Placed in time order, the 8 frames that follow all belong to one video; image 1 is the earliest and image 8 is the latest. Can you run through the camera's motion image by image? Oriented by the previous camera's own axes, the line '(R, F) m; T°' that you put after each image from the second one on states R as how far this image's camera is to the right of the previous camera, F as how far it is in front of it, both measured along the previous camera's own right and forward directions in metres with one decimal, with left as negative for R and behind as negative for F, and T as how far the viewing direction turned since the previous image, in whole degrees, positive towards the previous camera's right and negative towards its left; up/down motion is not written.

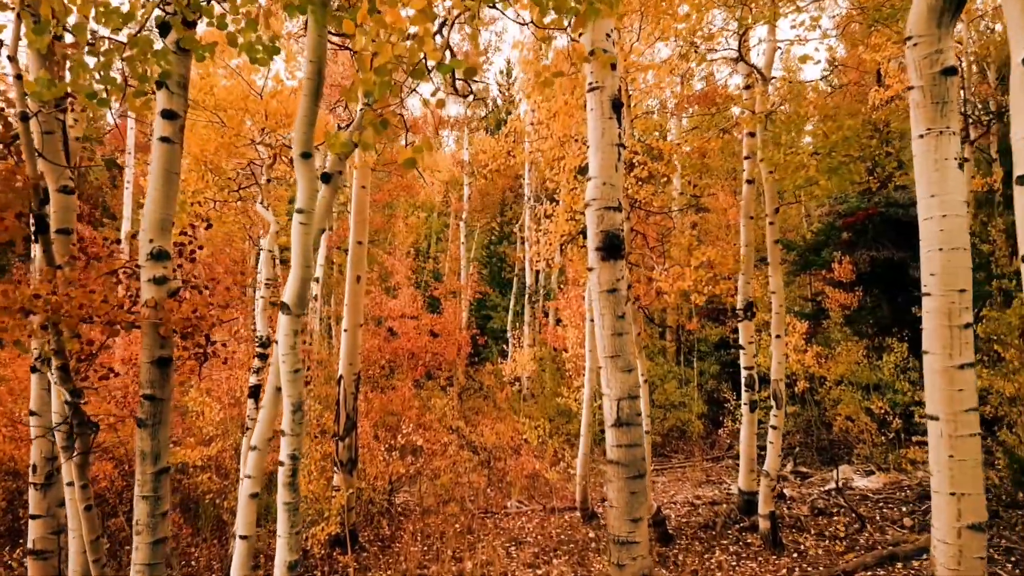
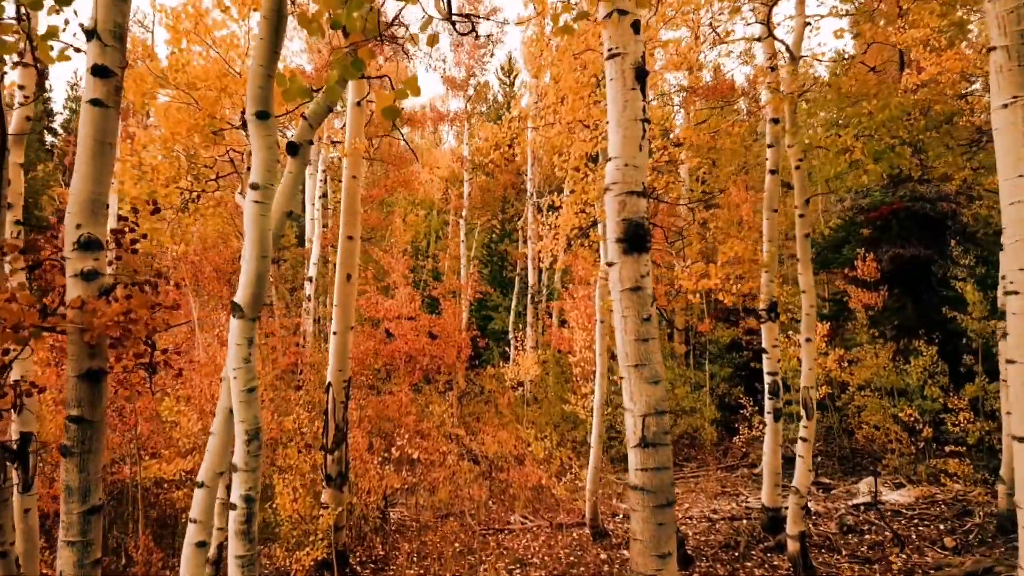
(0.0, +0.7) m; 0°
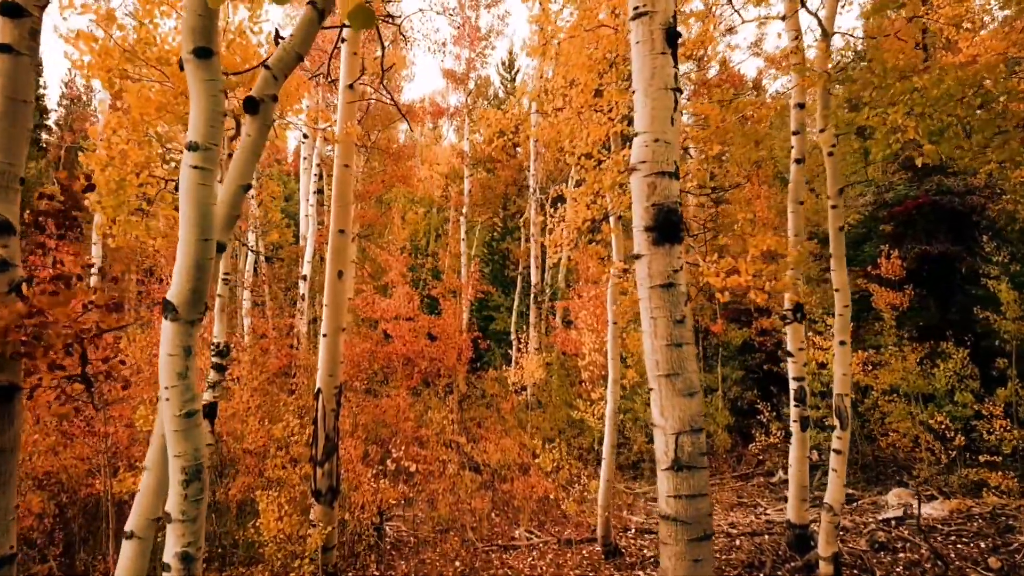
(0.0, +0.7) m; 0°
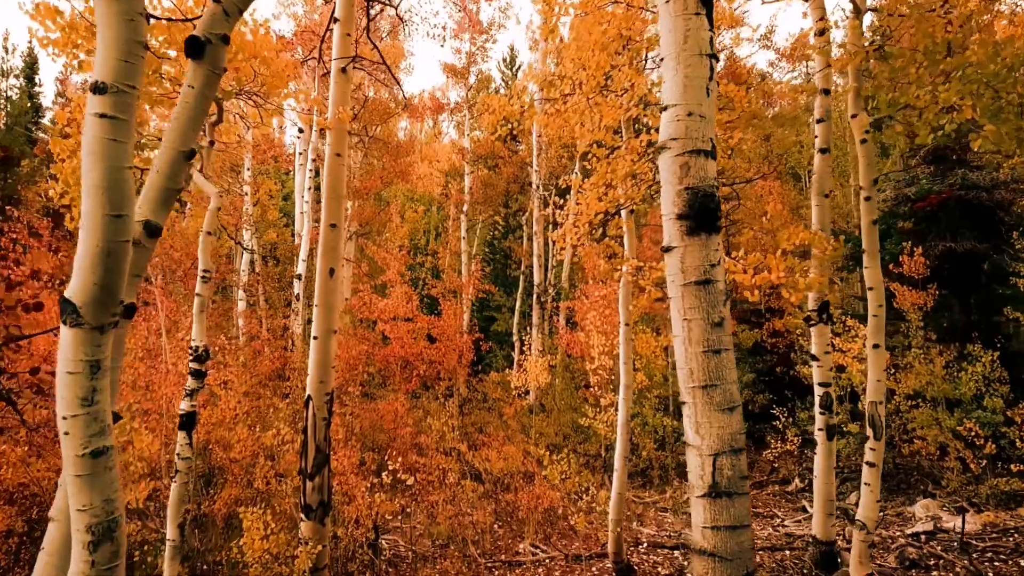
(0.0, +0.5) m; 0°
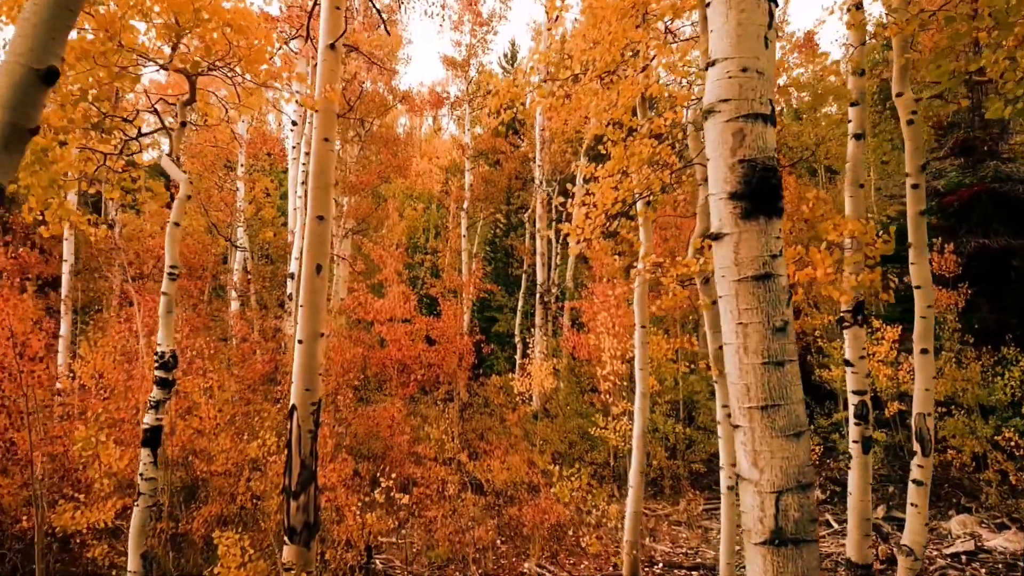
(0.0, +0.7) m; 0°
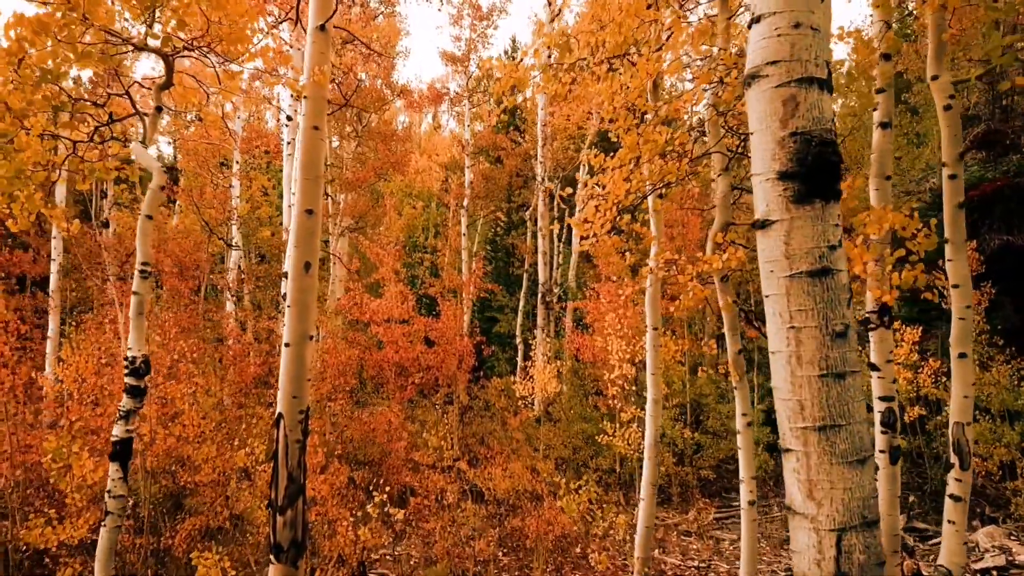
(0.0, +0.4) m; 0°
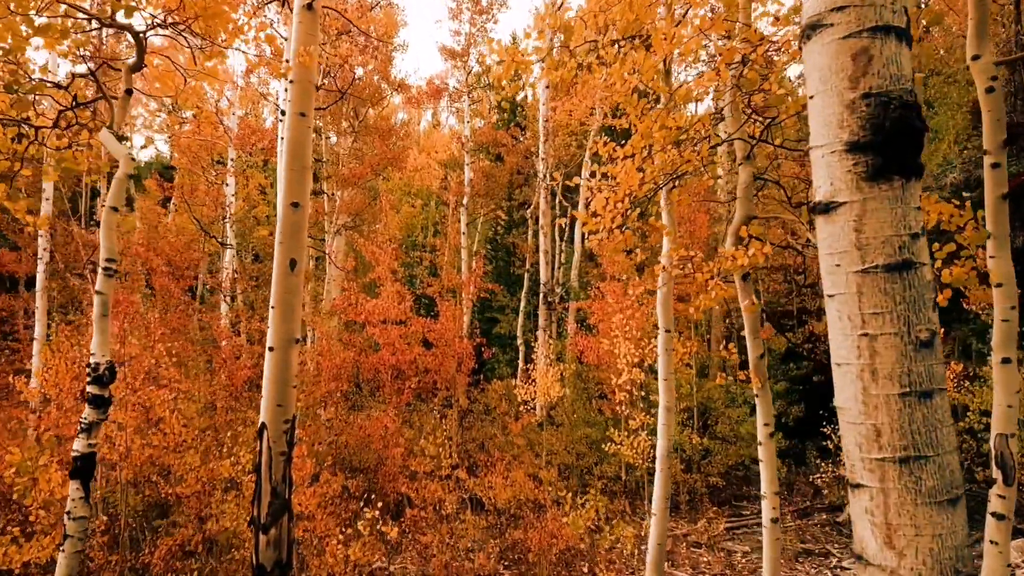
(0.0, +0.4) m; 0°
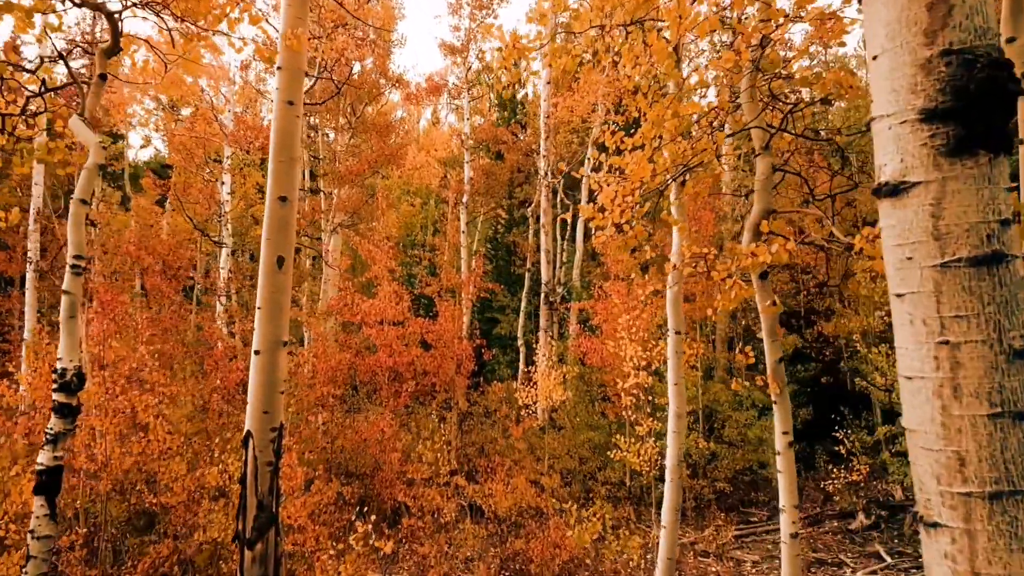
(0.0, +0.3) m; 0°
